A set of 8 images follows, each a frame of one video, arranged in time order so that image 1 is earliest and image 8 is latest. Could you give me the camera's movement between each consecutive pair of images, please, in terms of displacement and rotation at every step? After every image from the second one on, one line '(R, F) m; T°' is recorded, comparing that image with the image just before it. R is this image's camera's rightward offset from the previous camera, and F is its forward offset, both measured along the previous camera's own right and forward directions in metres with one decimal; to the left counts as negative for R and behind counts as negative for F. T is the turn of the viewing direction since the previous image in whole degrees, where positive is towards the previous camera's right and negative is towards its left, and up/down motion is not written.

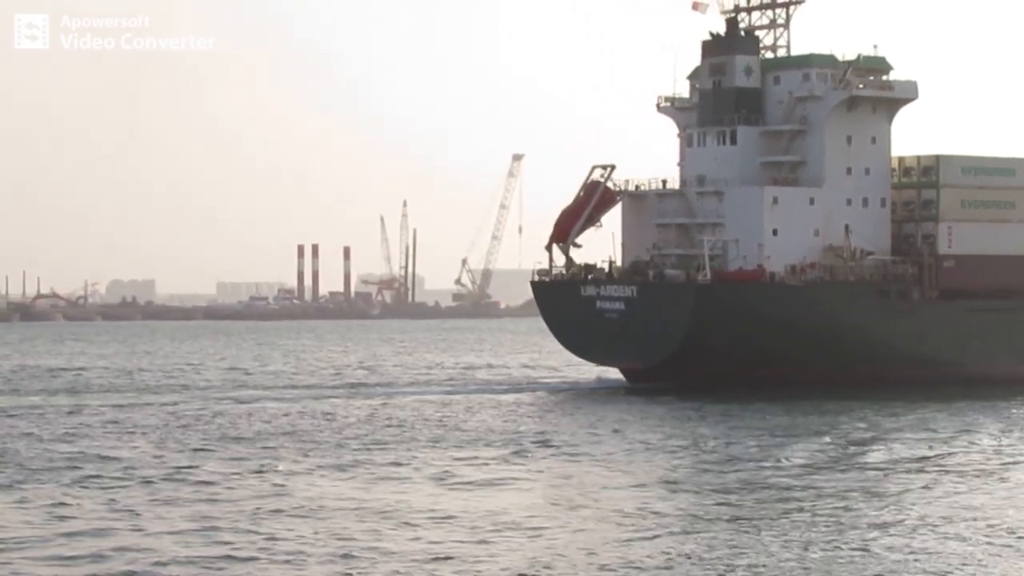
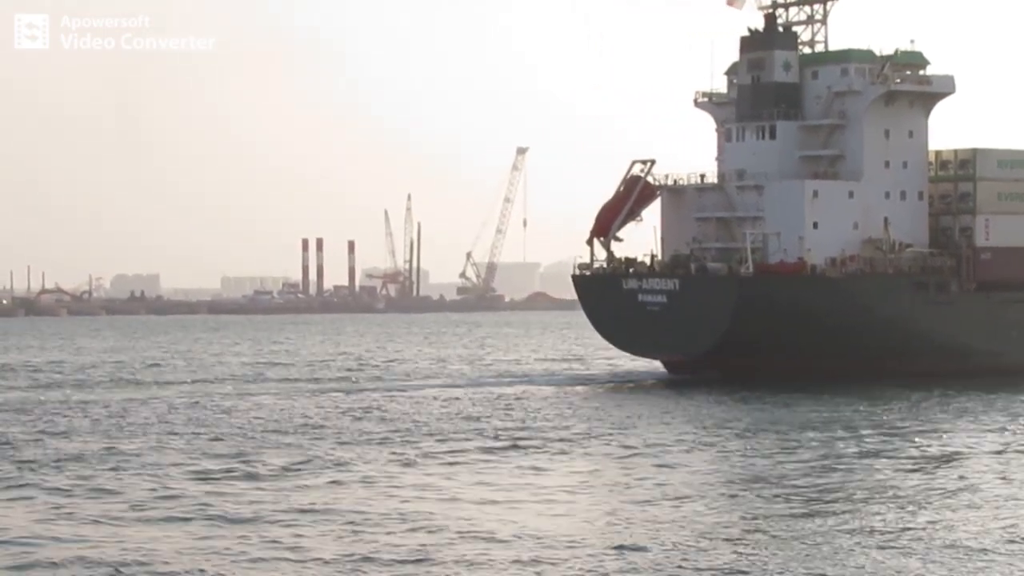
(-1.0, -0.5) m; 0°
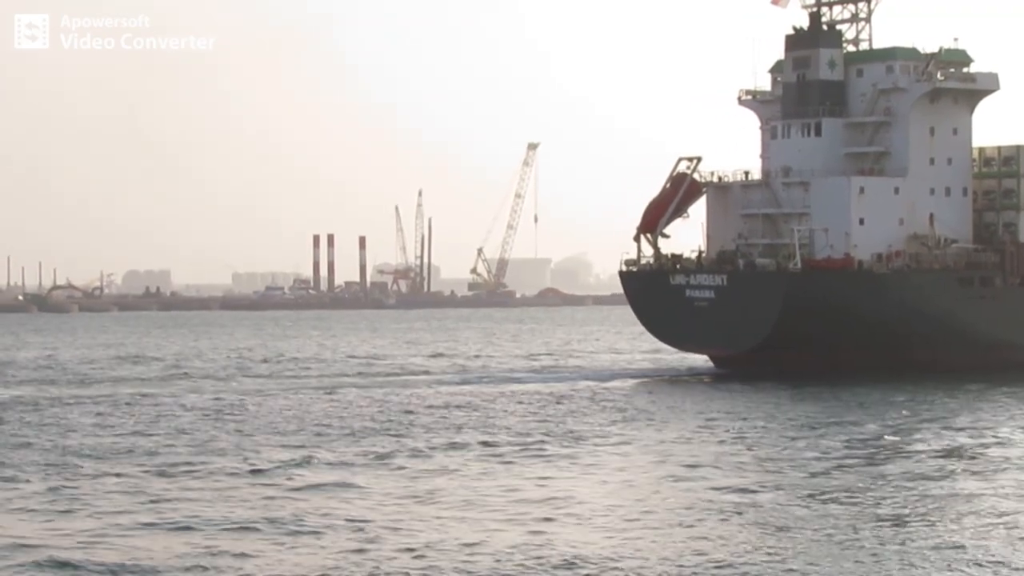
(-1.0, -0.5) m; 0°
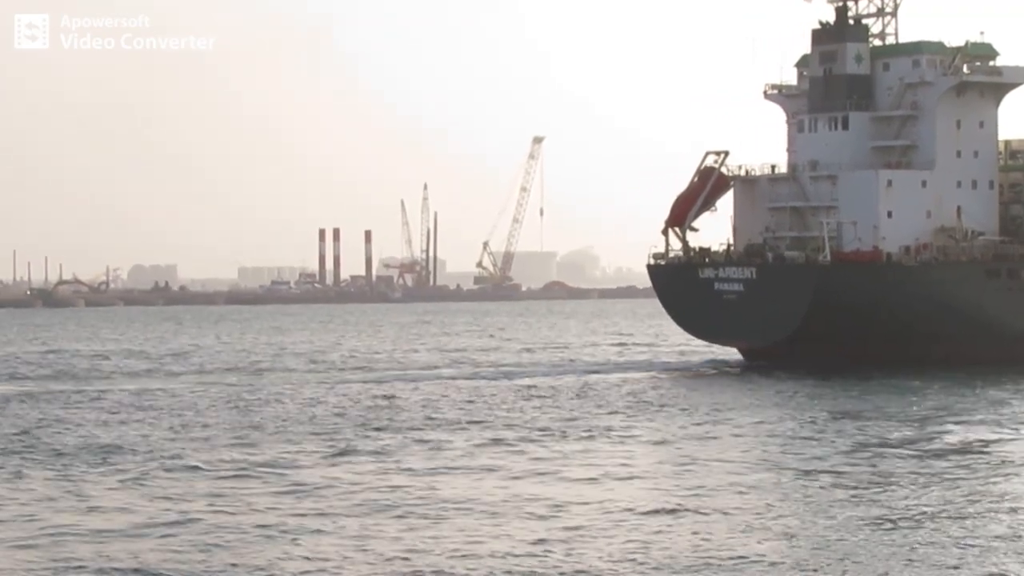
(-0.6, -0.3) m; 0°
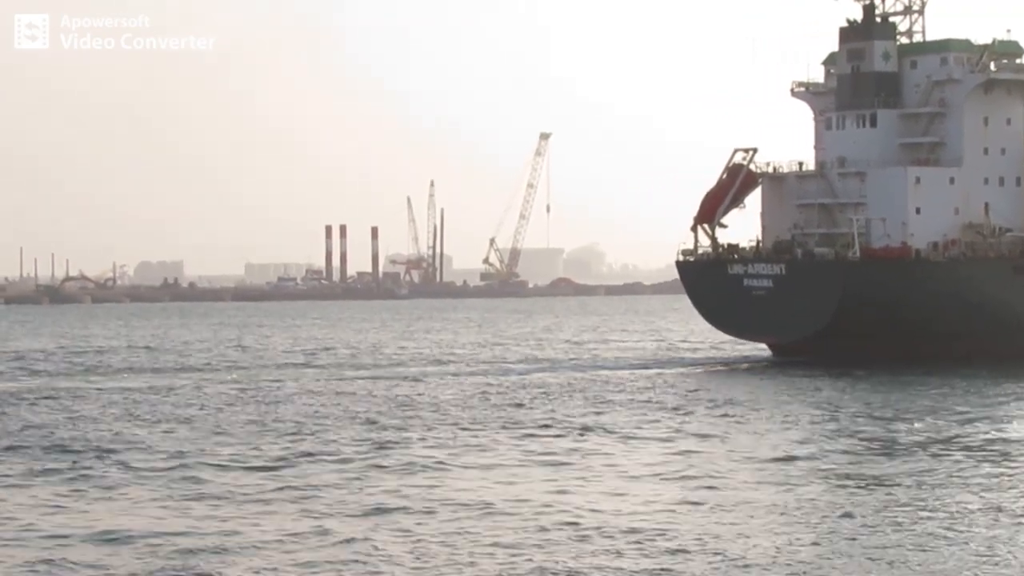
(-0.6, -0.3) m; 0°
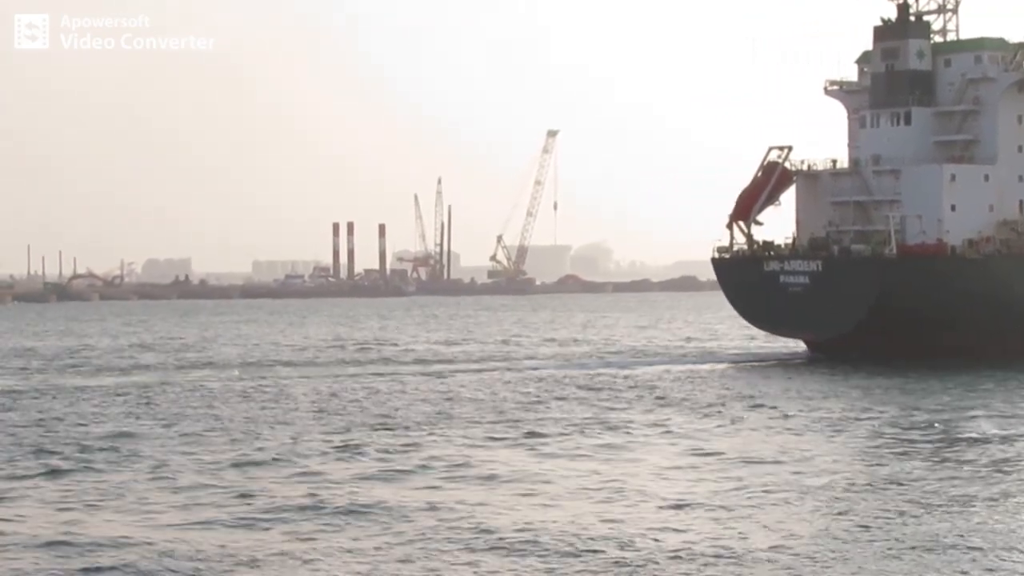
(-0.8, -0.4) m; 0°
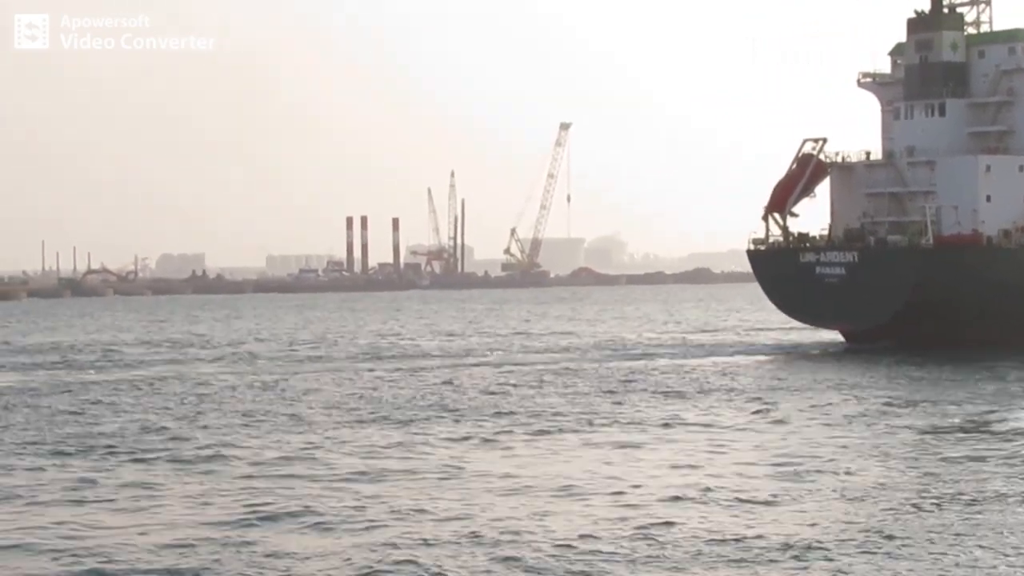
(-0.6, -0.4) m; 0°
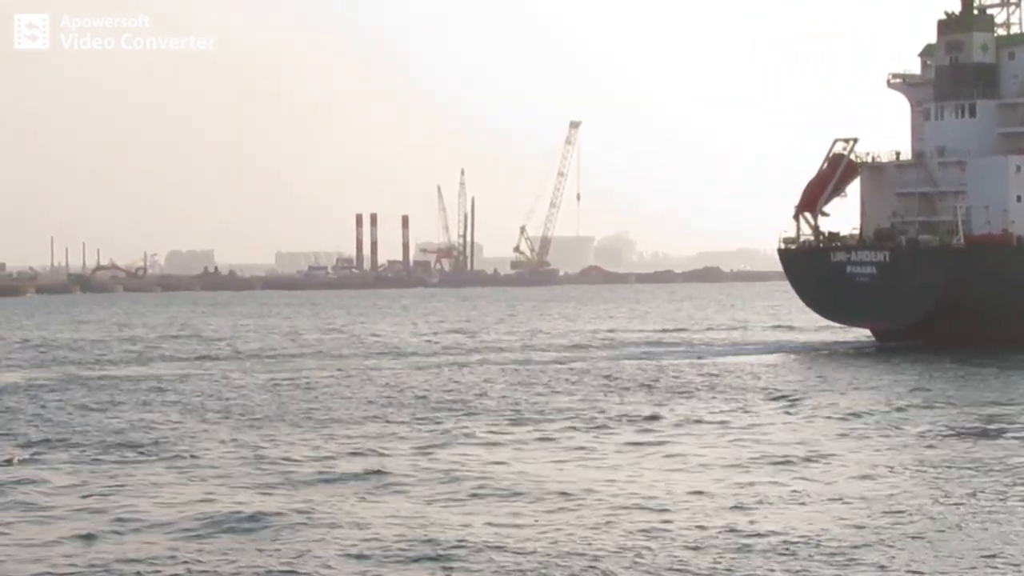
(-0.6, -0.4) m; 0°
